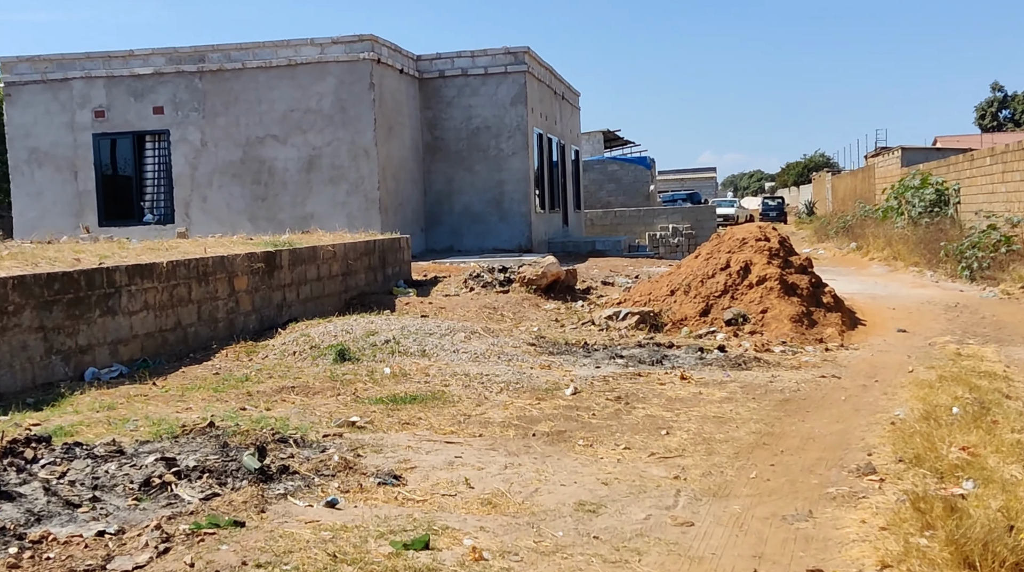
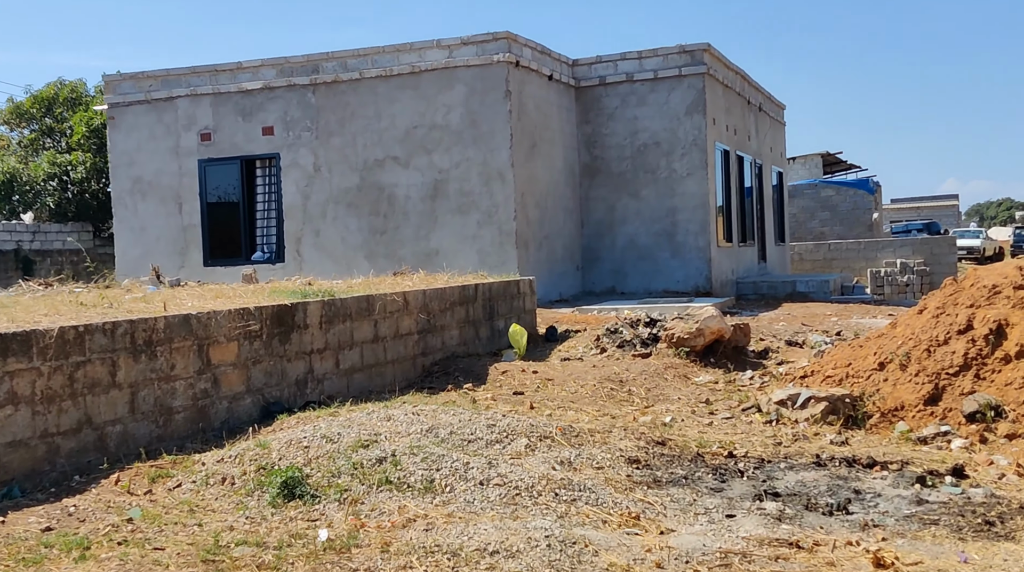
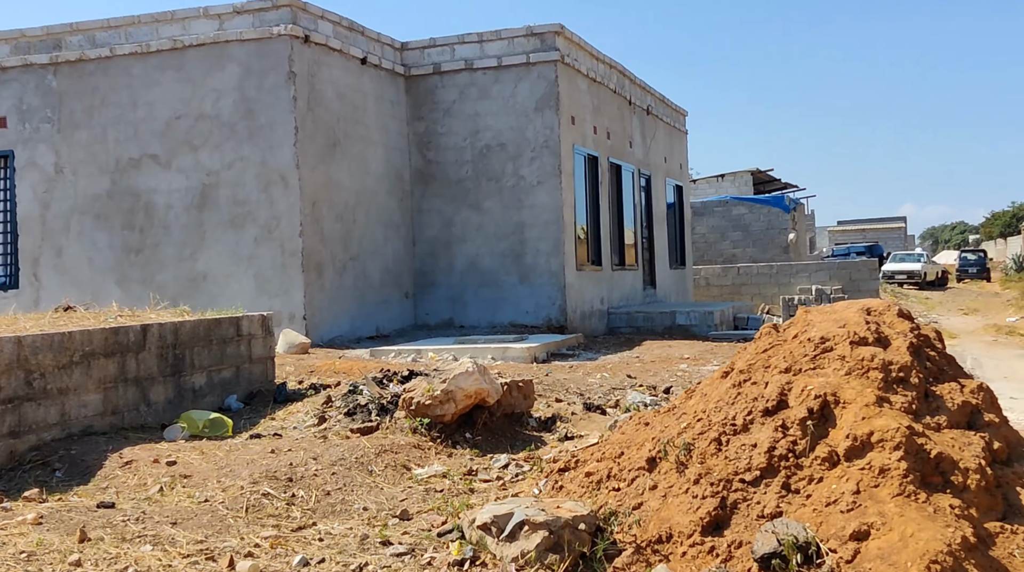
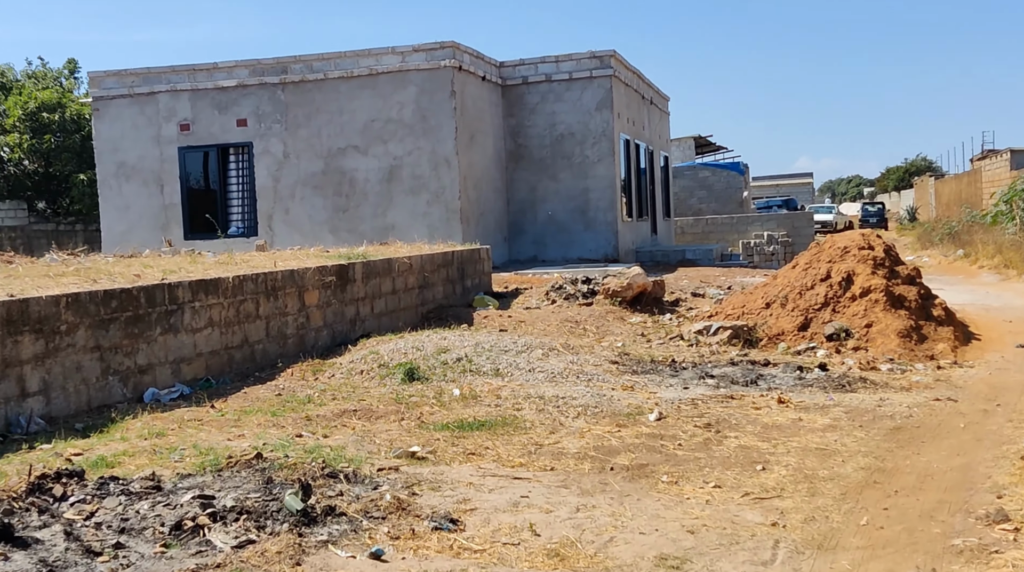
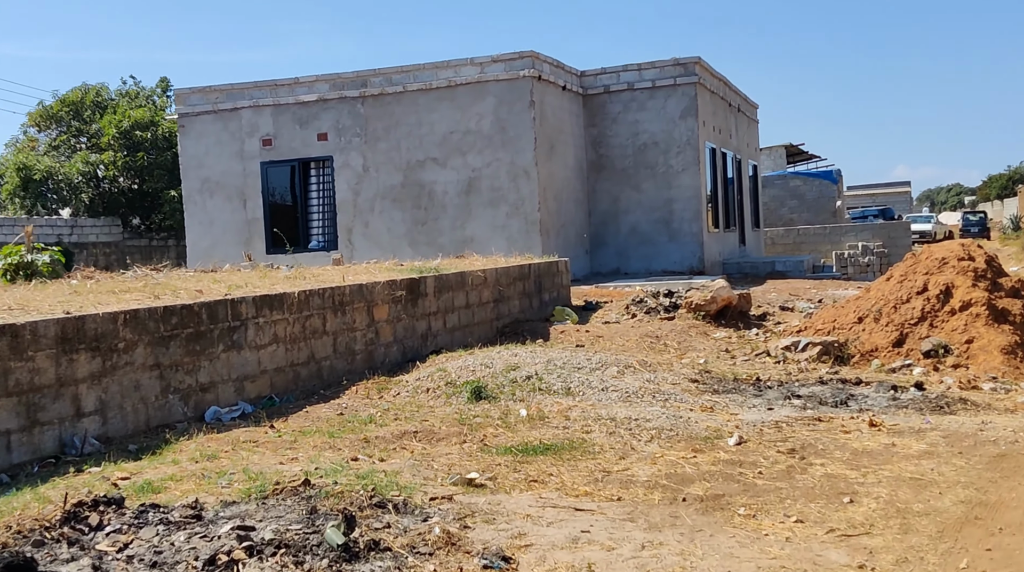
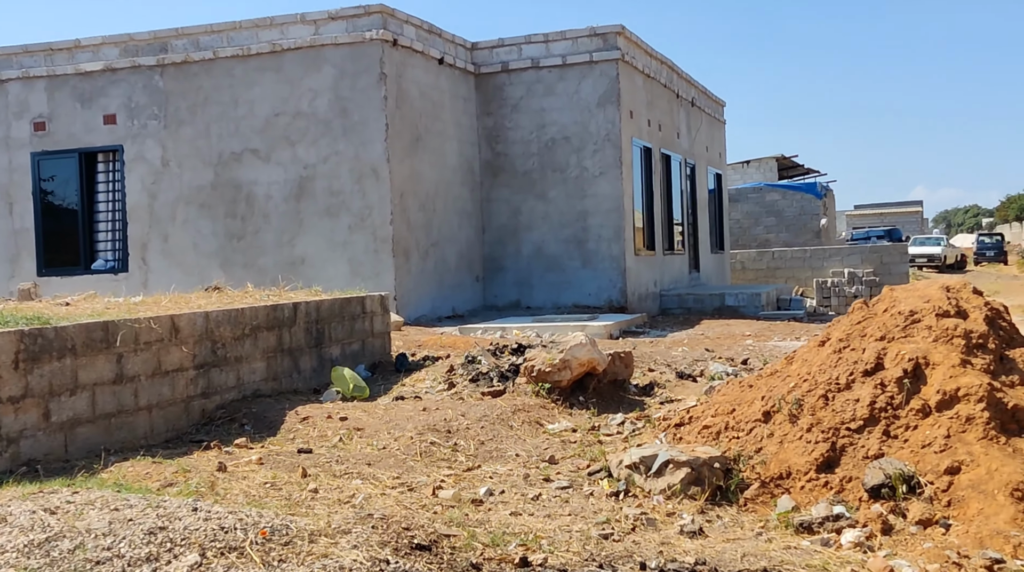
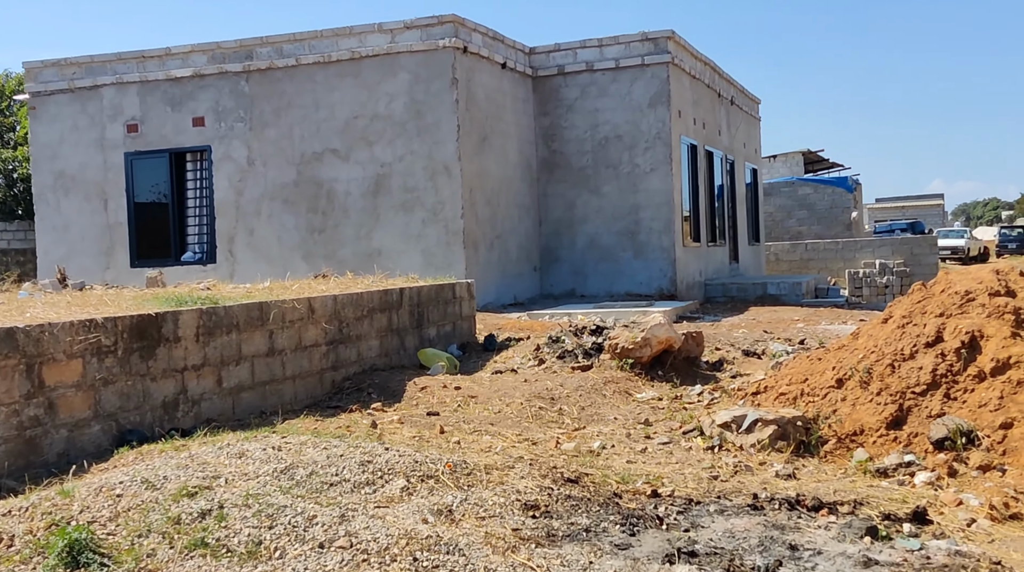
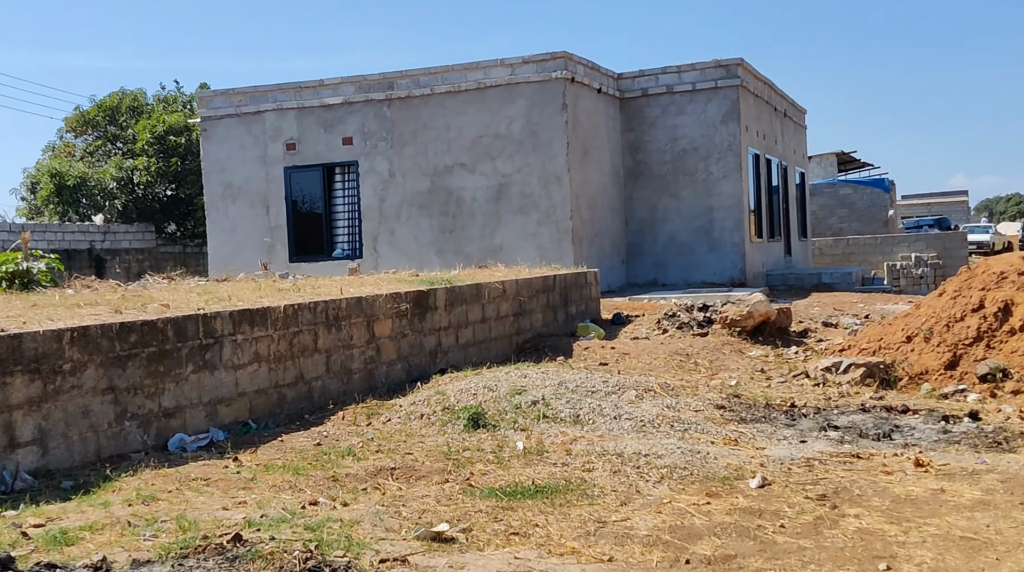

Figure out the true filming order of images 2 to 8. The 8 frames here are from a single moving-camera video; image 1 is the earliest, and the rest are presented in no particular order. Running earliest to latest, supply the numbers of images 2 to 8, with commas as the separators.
4, 5, 8, 2, 7, 6, 3
